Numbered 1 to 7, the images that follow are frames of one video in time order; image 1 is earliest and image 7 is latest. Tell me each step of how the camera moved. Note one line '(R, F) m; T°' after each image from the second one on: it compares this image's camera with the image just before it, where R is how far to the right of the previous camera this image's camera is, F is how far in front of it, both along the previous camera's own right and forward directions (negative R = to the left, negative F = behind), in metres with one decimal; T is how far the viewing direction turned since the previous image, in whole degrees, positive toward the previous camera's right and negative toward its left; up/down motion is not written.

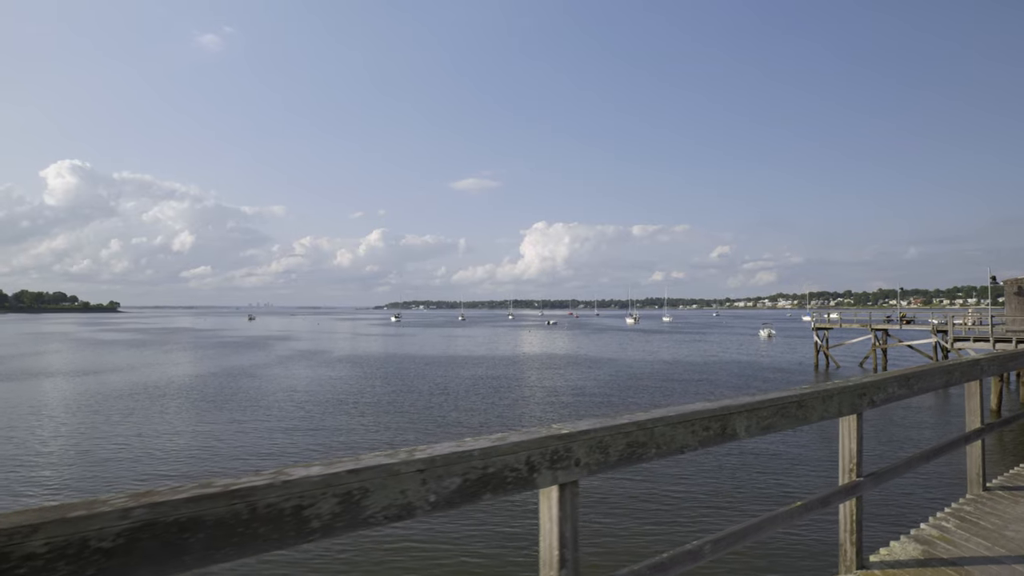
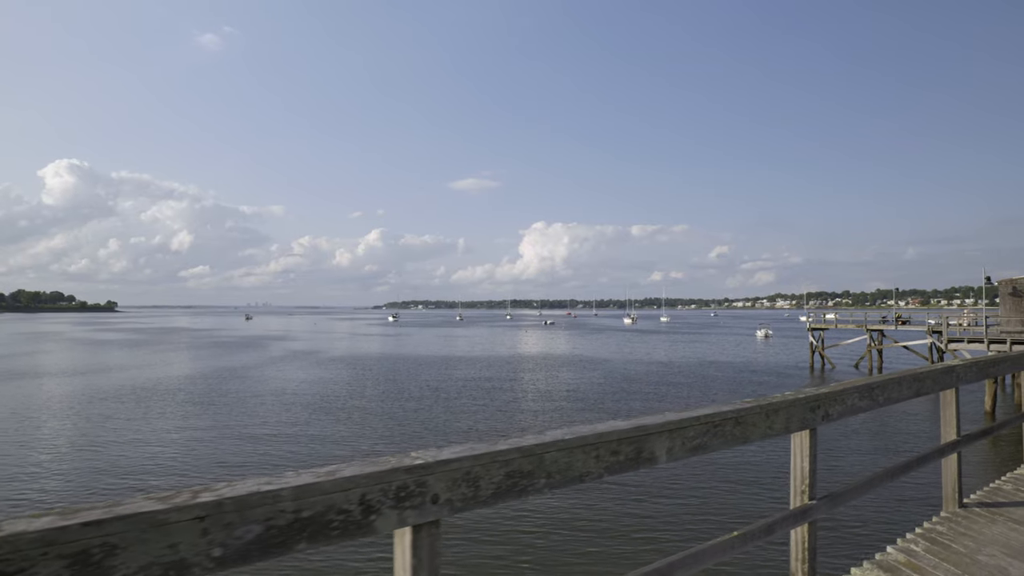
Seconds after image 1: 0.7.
(+0.4, +0.3) m; 0°
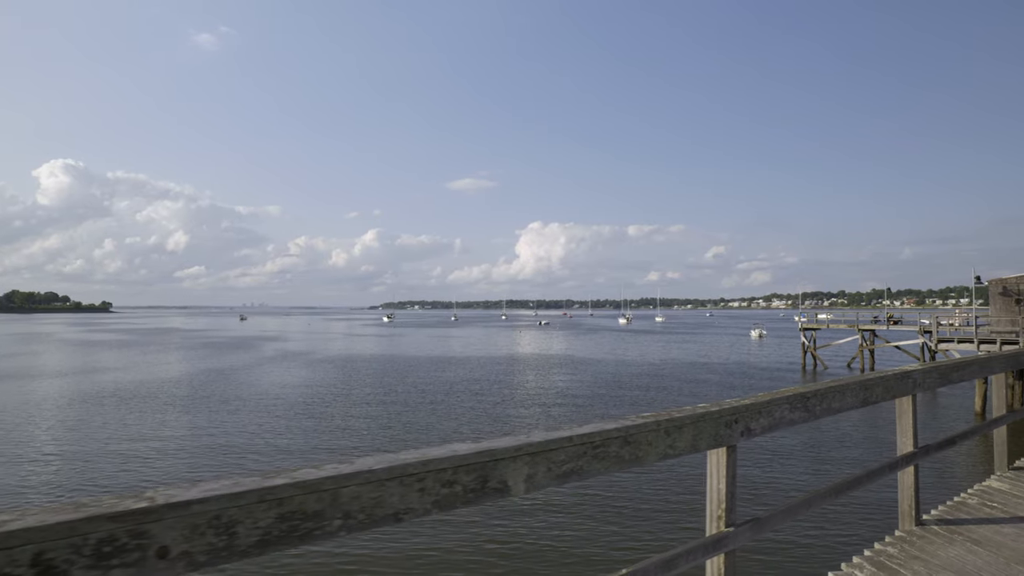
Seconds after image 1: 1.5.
(+0.5, +0.4) m; 0°
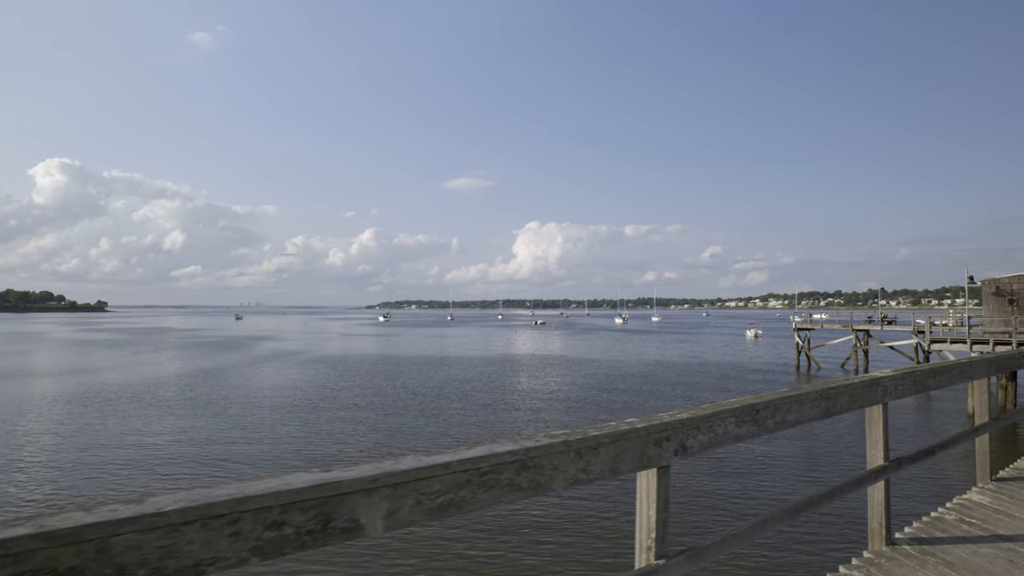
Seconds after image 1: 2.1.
(+0.4, +0.3) m; 0°
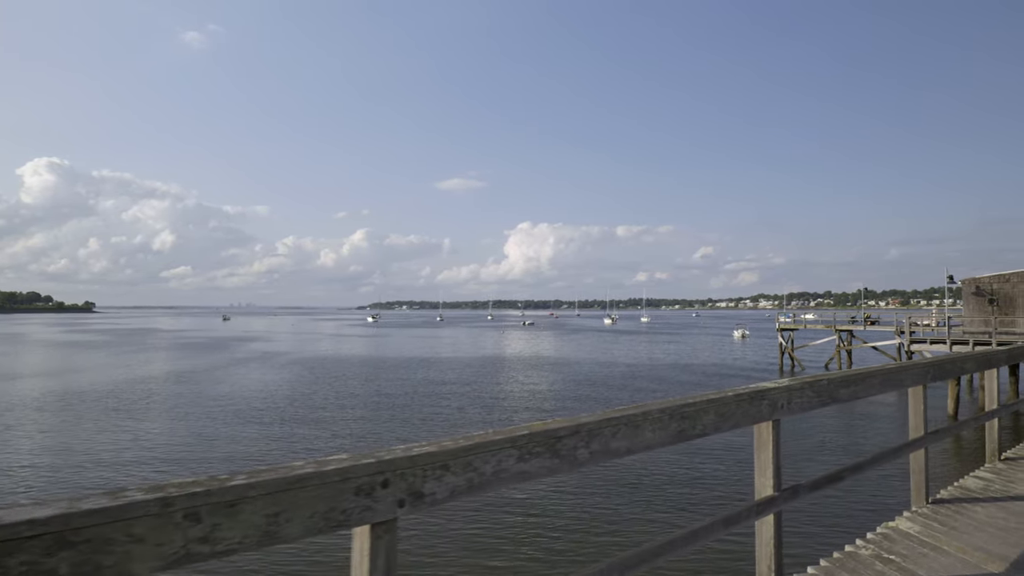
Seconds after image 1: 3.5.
(+0.9, +0.7) m; +1°
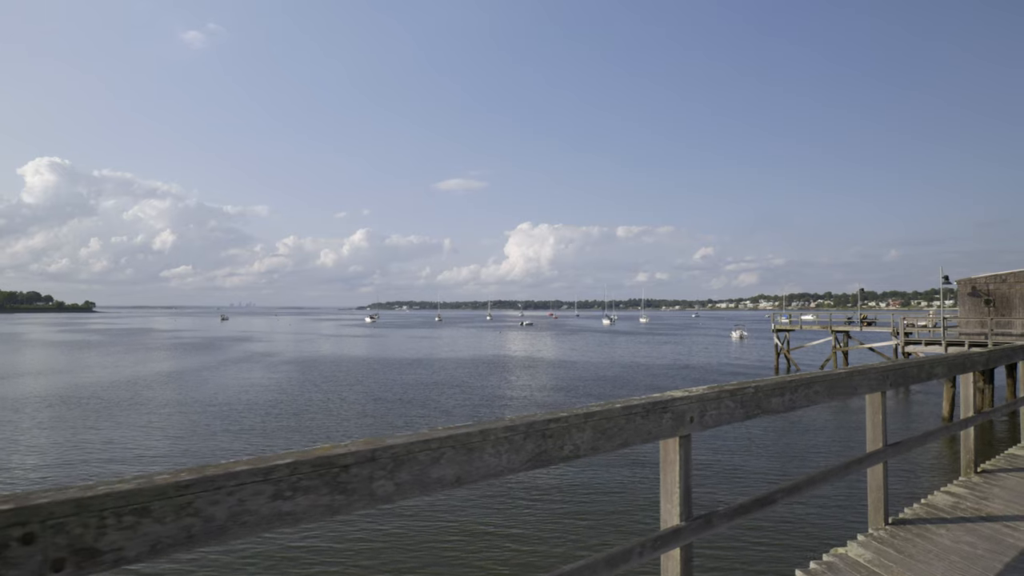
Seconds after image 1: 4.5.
(+0.6, +0.5) m; 0°
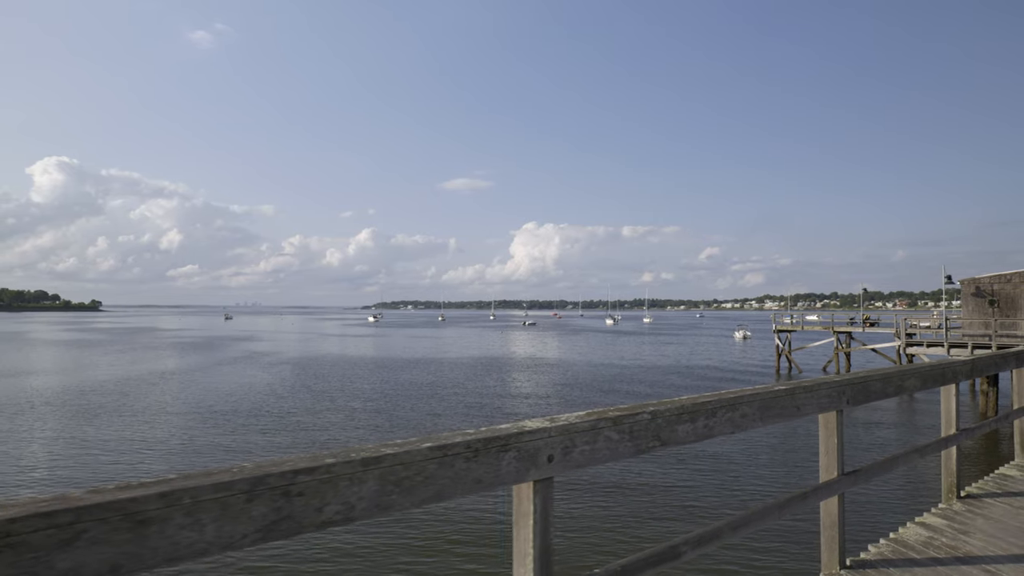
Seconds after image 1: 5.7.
(+0.6, +0.6) m; -1°
